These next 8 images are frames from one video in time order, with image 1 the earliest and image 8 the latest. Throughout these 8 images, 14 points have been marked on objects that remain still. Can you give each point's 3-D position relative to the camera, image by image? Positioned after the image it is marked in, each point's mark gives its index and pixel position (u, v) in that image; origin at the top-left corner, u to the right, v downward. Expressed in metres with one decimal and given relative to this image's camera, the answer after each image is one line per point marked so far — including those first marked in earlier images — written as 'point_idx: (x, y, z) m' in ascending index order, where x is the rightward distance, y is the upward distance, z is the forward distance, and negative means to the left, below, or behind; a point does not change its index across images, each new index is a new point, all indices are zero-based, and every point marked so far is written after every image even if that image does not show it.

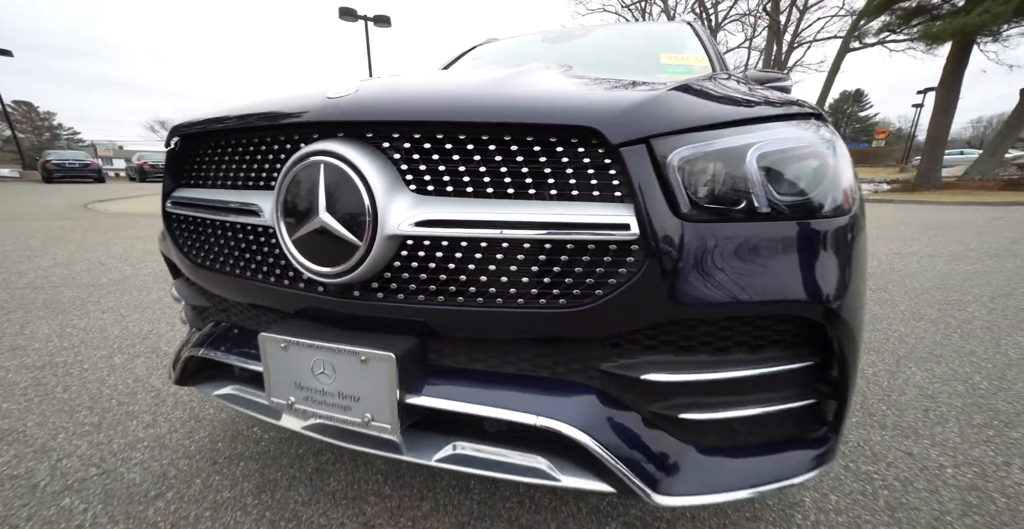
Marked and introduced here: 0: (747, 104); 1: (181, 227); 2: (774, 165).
0: (+0.5, +0.4, +1.0) m
1: (-0.9, +0.1, +1.2) m
2: (+0.5, +0.2, +0.9) m
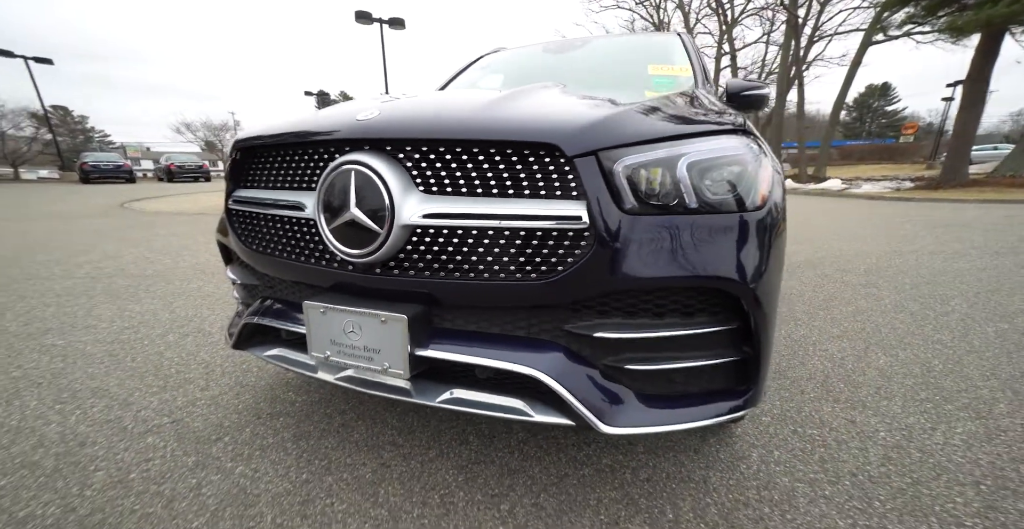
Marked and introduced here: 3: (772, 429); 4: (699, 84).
0: (+0.5, +0.4, +1.2) m
1: (-0.9, +0.1, +1.5) m
2: (+0.5, +0.2, +1.1) m
3: (+1.0, -0.6, +1.7) m
4: (+0.9, +0.9, +2.3) m
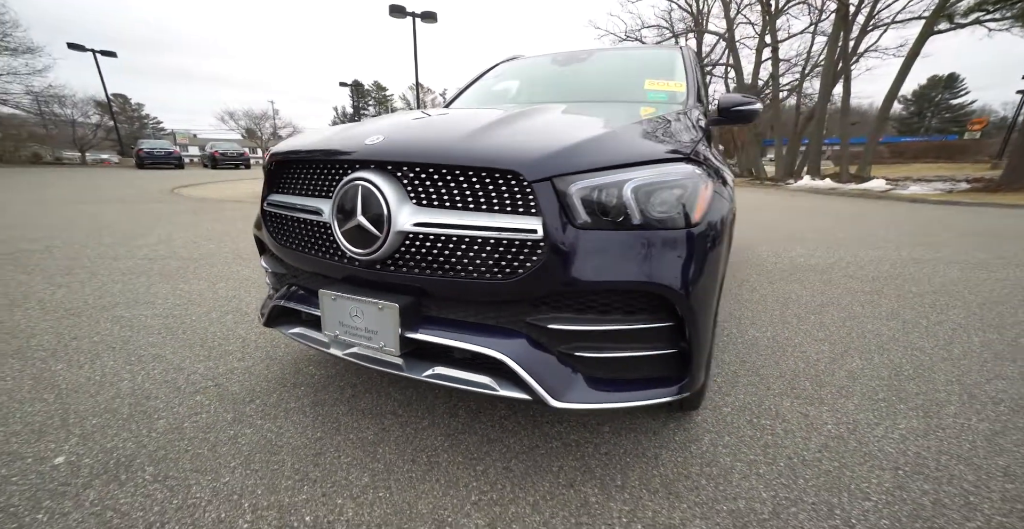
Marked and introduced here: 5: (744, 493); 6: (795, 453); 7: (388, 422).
0: (+0.4, +0.4, +1.4) m
1: (-1.0, +0.2, +1.8) m
2: (+0.4, +0.2, +1.3) m
3: (+0.9, -0.7, +1.9) m
4: (+1.0, +0.9, +2.4) m
5: (+0.8, -0.8, +1.5) m
6: (+1.1, -0.7, +1.7) m
7: (-0.5, -0.6, +1.8) m
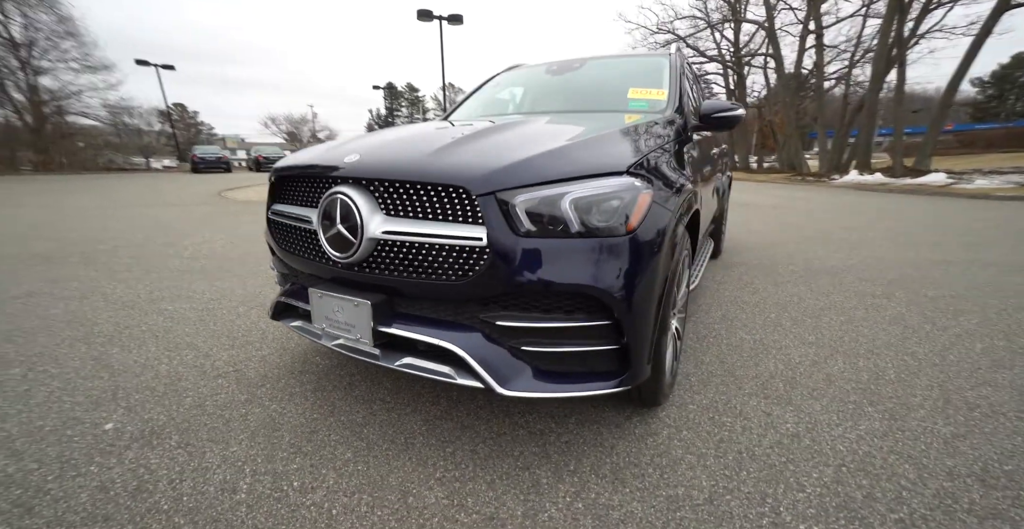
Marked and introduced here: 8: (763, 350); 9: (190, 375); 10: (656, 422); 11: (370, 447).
0: (+0.3, +0.4, +1.6) m
1: (-1.1, +0.2, +2.0) m
2: (+0.2, +0.2, +1.5) m
3: (+0.8, -0.7, +2.0) m
4: (+0.9, +0.9, +2.5) m
5: (+0.6, -0.8, +1.6) m
6: (+0.9, -0.7, +1.8) m
7: (-0.6, -0.7, +2.0) m
8: (+1.5, -0.5, +2.6) m
9: (-1.7, -0.6, +2.3) m
10: (+0.6, -0.7, +1.9) m
11: (-0.6, -0.7, +1.8) m
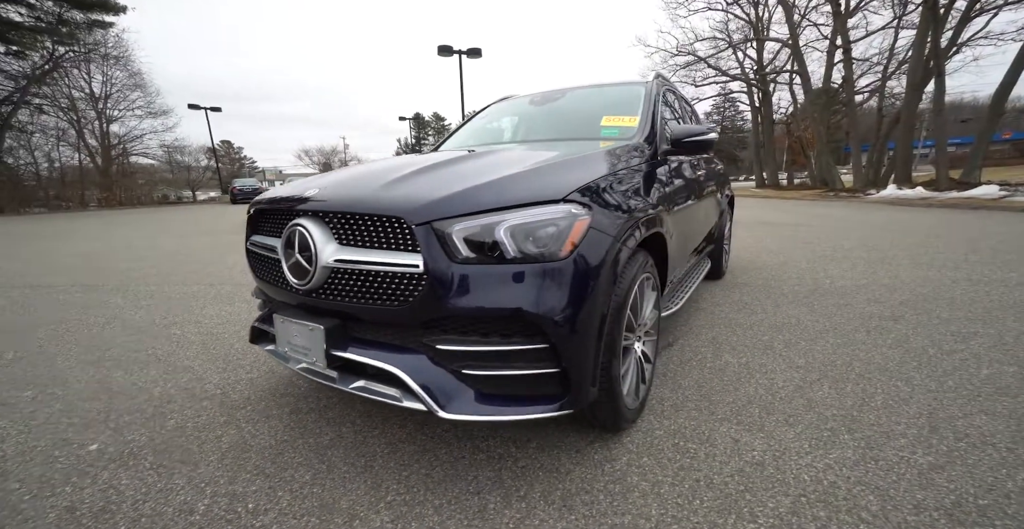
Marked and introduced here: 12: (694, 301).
0: (+0.1, +0.3, +1.6) m
1: (-1.3, 0.0, +2.1) m
2: (0.0, +0.1, +1.5) m
3: (+0.6, -0.8, +2.0) m
4: (+0.7, +0.8, +2.6) m
5: (+0.4, -0.9, +1.6) m
6: (+0.7, -0.8, +1.7) m
7: (-0.8, -0.8, +2.1) m
8: (+1.4, -0.6, +2.5) m
9: (-1.8, -0.7, +2.4) m
10: (+0.5, -0.8, +1.9) m
11: (-0.8, -0.8, +1.8) m
12: (+1.6, -0.3, +3.9) m
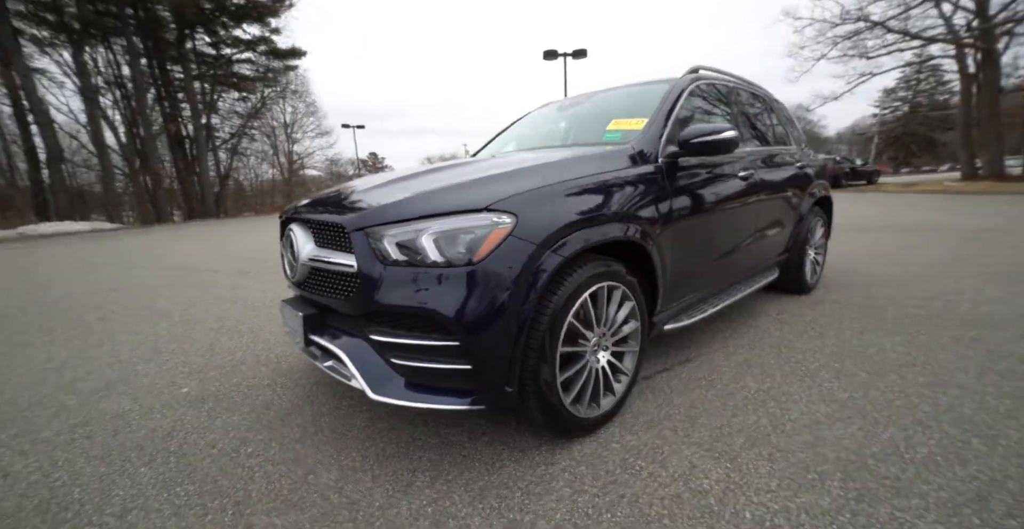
0: (-0.2, +0.3, +1.7) m
1: (-1.3, +0.1, +2.6) m
2: (-0.3, +0.1, +1.6) m
3: (+0.4, -0.8, +1.9) m
4: (+0.7, +0.7, +2.4) m
5: (+0.1, -0.9, +1.6) m
6: (+0.4, -0.9, +1.6) m
7: (-0.9, -0.8, +2.4) m
8: (+1.3, -0.7, +2.3) m
9: (-1.8, -0.7, +3.1) m
10: (+0.2, -0.8, +1.9) m
11: (-1.0, -0.8, +2.2) m
12: (+1.9, -0.4, +3.5) m
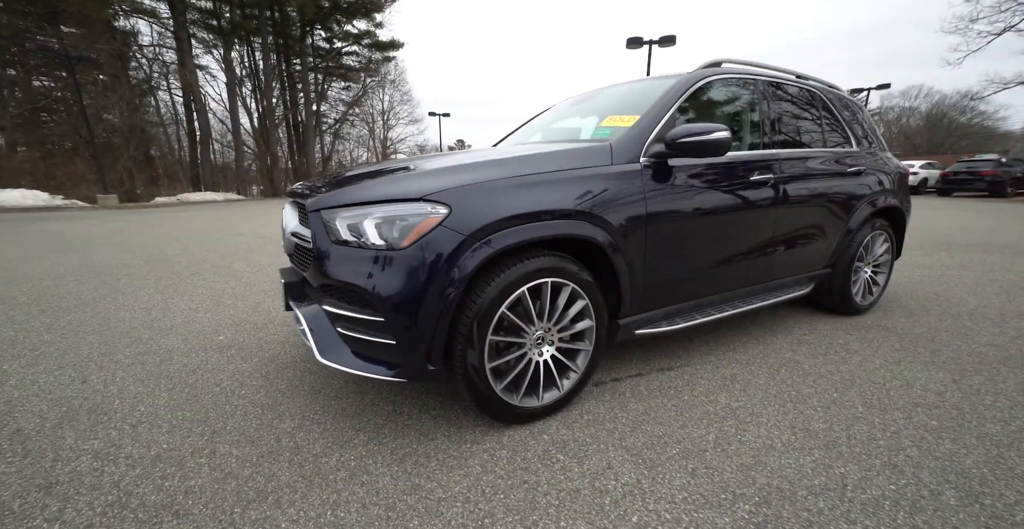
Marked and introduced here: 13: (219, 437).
0: (-0.4, +0.3, +1.9) m
1: (-1.4, +0.2, +3.0) m
2: (-0.6, +0.2, +1.8) m
3: (+0.1, -0.8, +2.0) m
4: (+0.7, +0.7, +2.4) m
5: (-0.3, -0.8, +1.7) m
6: (+0.1, -0.8, +1.7) m
7: (-1.1, -0.6, +2.7) m
8: (+1.0, -0.7, +2.1) m
9: (-1.8, -0.5, +3.5) m
10: (-0.1, -0.8, +2.0) m
11: (-1.2, -0.7, +2.5) m
12: (+1.9, -0.5, +3.2) m
13: (-1.3, -0.8, +2.0) m
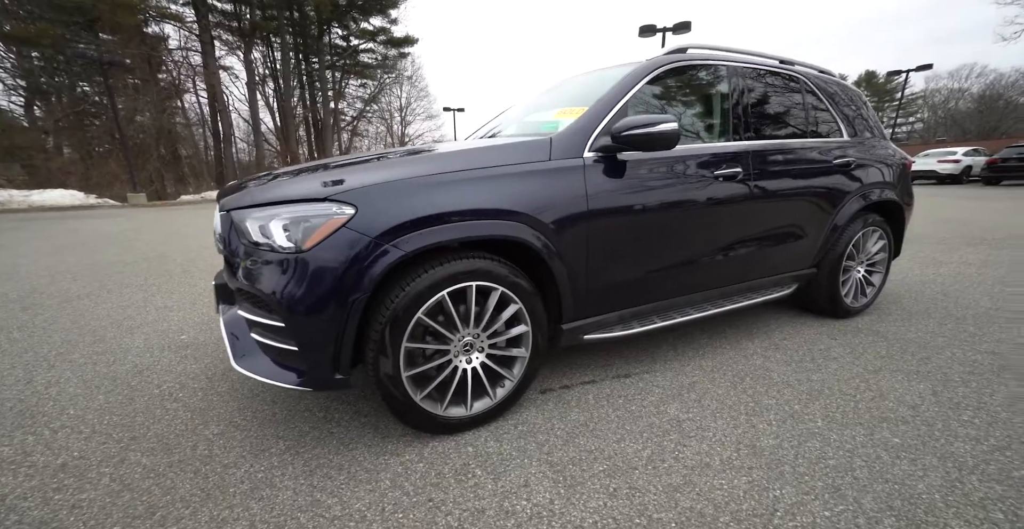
0: (-0.8, +0.3, +1.8) m
1: (-1.7, +0.2, +2.9) m
2: (-0.9, +0.2, +1.7) m
3: (-0.2, -0.8, +1.8) m
4: (+0.3, +0.7, +2.2) m
5: (-0.6, -0.9, +1.6) m
6: (-0.3, -0.9, +1.6) m
7: (-1.4, -0.6, +2.7) m
8: (+0.7, -0.7, +2.0) m
9: (-2.1, -0.4, +3.5) m
10: (-0.4, -0.8, +1.9) m
11: (-1.5, -0.7, +2.4) m
12: (+1.6, -0.5, +3.0) m
13: (-1.6, -0.8, +1.9) m
